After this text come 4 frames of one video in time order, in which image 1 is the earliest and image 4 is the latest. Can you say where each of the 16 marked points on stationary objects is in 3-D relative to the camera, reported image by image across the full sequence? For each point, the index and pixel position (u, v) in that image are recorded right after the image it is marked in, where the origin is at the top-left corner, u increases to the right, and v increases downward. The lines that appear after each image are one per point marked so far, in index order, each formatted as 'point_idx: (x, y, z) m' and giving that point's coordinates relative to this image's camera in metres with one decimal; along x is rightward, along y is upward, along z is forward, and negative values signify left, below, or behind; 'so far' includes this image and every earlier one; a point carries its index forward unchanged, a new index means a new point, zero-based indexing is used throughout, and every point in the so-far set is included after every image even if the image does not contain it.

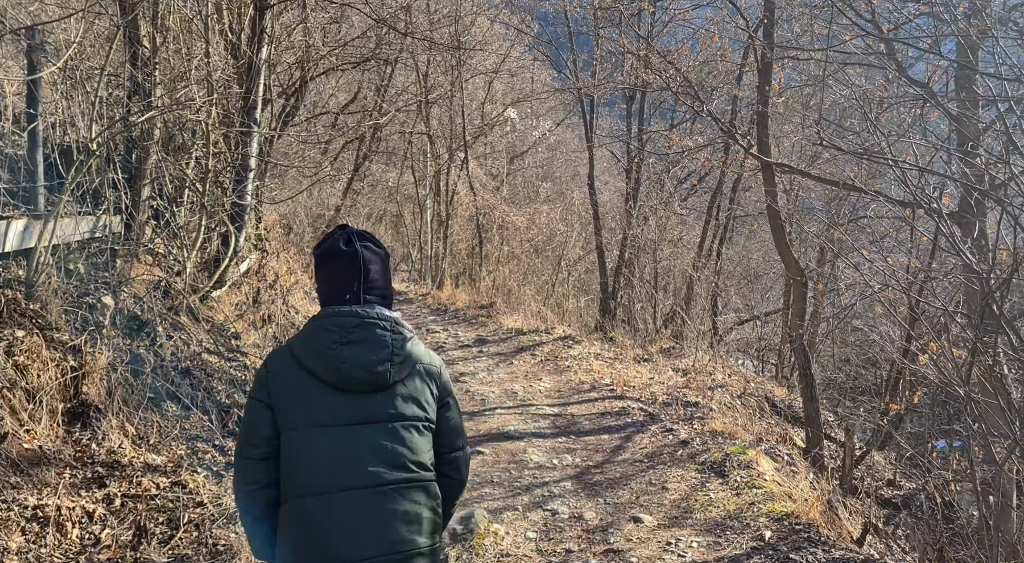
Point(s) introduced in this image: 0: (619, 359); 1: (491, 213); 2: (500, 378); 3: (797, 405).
0: (+1.2, -0.9, +12.4) m
1: (-0.3, +1.2, +19.2) m
2: (-0.1, -1.0, +10.7) m
3: (+3.4, -1.5, +12.8) m
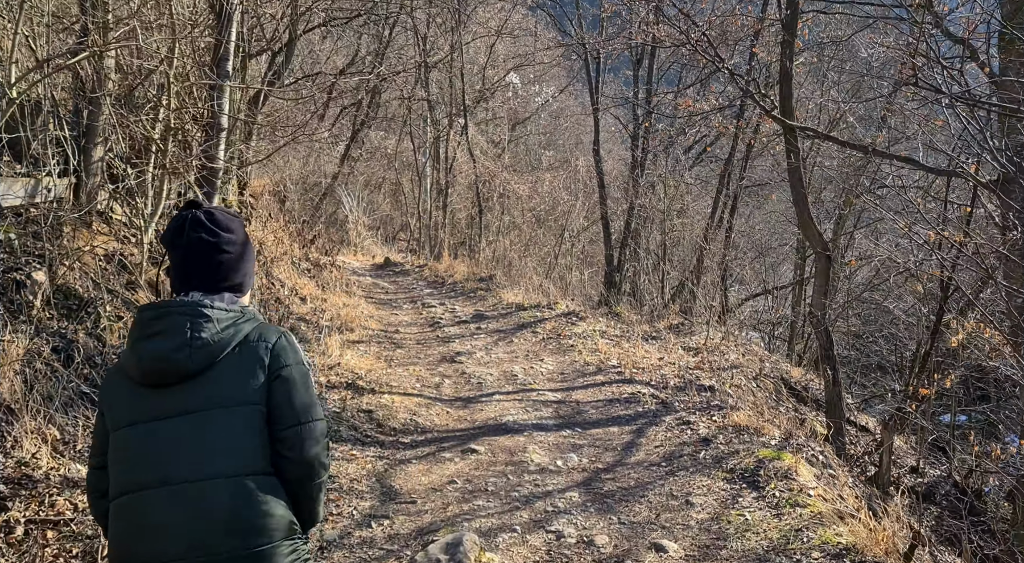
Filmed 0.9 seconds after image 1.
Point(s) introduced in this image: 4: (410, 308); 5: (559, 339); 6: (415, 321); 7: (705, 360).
0: (+1.2, -0.6, +11.7) m
1: (-0.3, +1.7, +18.3) m
2: (-0.1, -0.7, +10.0) m
3: (+3.4, -1.2, +12.0) m
4: (-1.3, -0.3, +13.8) m
5: (+0.5, -0.6, +11.0) m
6: (-1.1, -0.5, +12.6) m
7: (+2.0, -0.8, +11.0) m
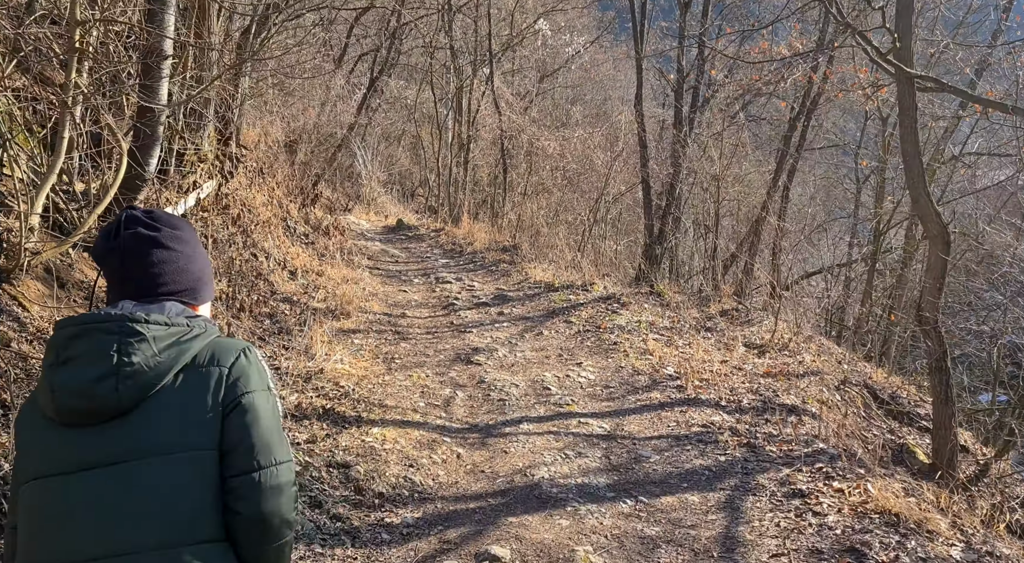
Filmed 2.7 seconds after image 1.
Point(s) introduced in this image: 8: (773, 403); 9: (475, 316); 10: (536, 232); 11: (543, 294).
0: (+1.5, -0.4, +9.7) m
1: (+0.1, +2.2, +16.3) m
2: (+0.1, -0.6, +8.0) m
3: (+3.6, -1.1, +10.0) m
4: (-1.0, 0.0, +11.9) m
5: (+0.7, -0.4, +9.0) m
6: (-0.9, -0.2, +10.7) m
7: (+2.2, -0.7, +9.0) m
8: (+1.7, -0.8, +7.2) m
9: (-0.3, -0.3, +9.8) m
10: (+0.3, +0.7, +14.3) m
11: (+0.3, -0.1, +10.9) m
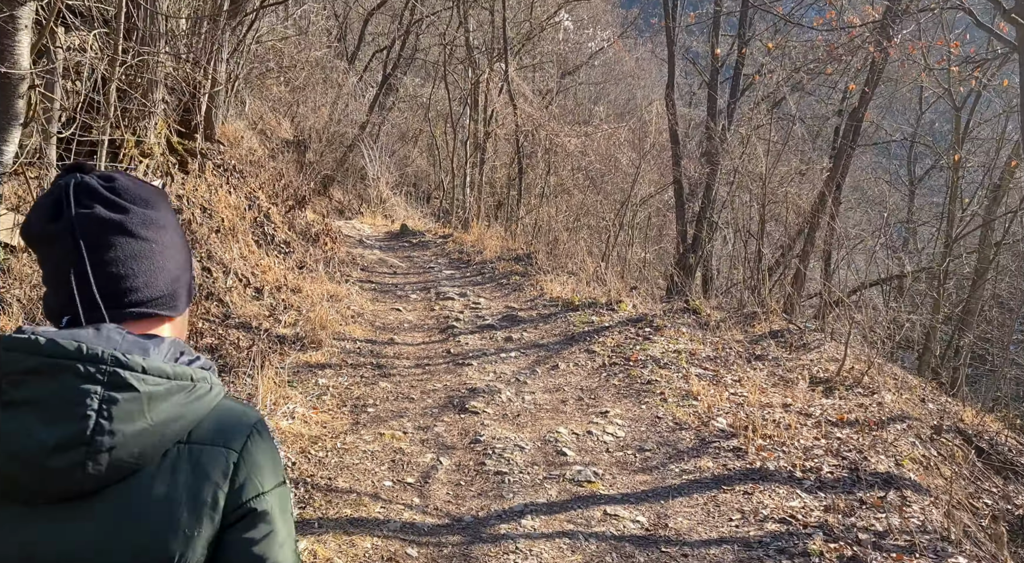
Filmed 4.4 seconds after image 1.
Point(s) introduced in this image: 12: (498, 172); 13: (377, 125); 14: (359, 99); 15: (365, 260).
0: (+1.6, -0.6, +7.9) m
1: (+0.3, +2.0, +14.5) m
2: (+0.1, -0.7, +6.2) m
3: (+3.7, -1.2, +8.2) m
4: (-0.9, -0.2, +10.1) m
5: (+0.8, -0.6, +7.3) m
6: (-0.8, -0.3, +8.9) m
7: (+2.3, -0.8, +7.2) m
8: (+1.8, -0.9, +5.4) m
9: (-0.3, -0.5, +8.1) m
10: (+0.5, +0.5, +12.5) m
11: (+0.4, -0.3, +9.2) m
12: (-0.2, +1.9, +18.7) m
13: (-2.5, +2.8, +19.3) m
14: (-2.6, +3.1, +17.8) m
15: (-1.7, +0.3, +12.4) m
